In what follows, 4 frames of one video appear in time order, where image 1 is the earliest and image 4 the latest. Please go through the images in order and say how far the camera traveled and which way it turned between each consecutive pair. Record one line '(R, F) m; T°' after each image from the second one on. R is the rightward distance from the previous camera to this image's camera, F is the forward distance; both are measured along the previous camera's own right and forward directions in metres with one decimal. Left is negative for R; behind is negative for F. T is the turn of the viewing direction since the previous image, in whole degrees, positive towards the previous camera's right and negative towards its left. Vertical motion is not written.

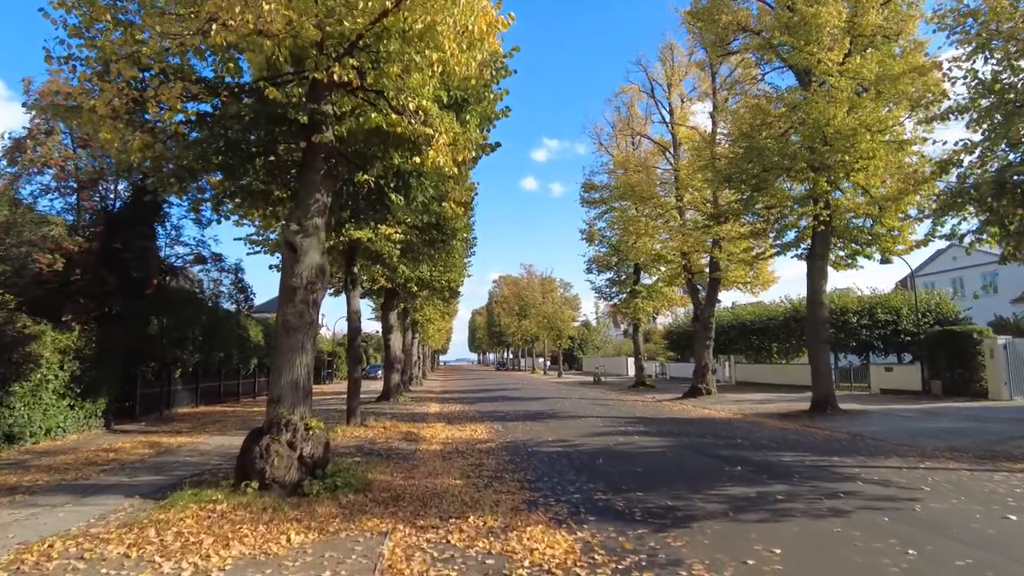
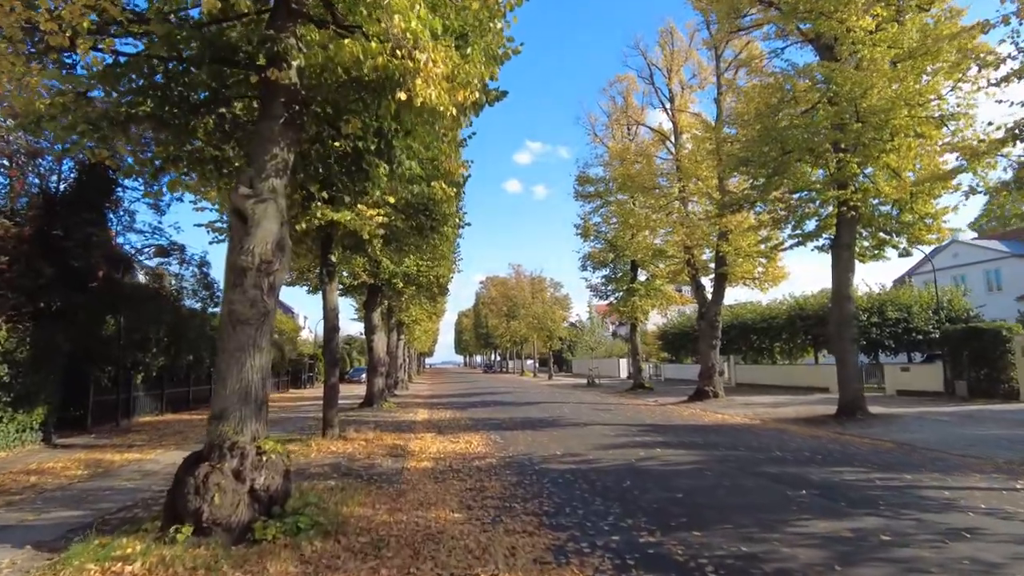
(-0.3, +2.0) m; +1°
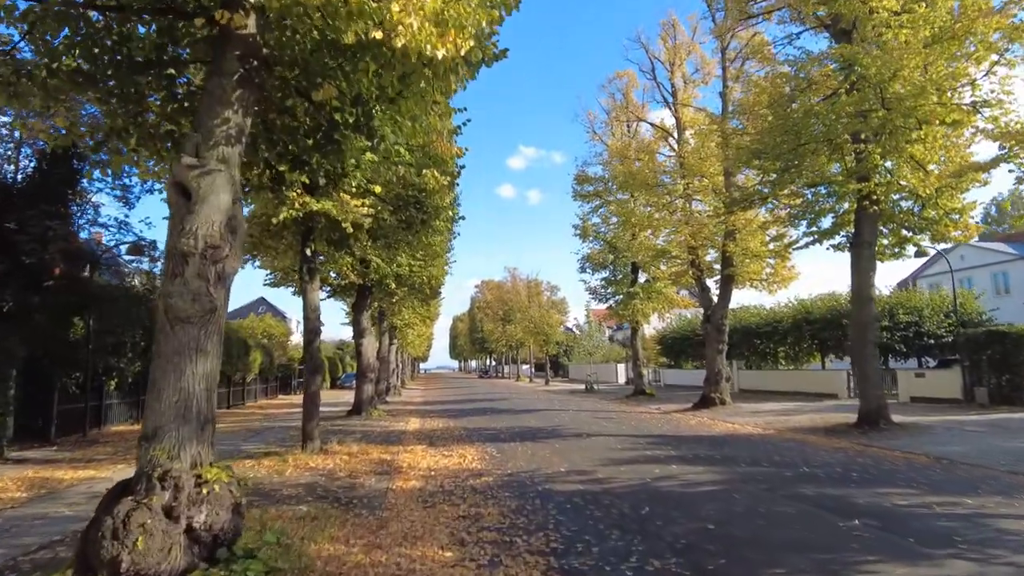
(-0.1, +1.2) m; 0°
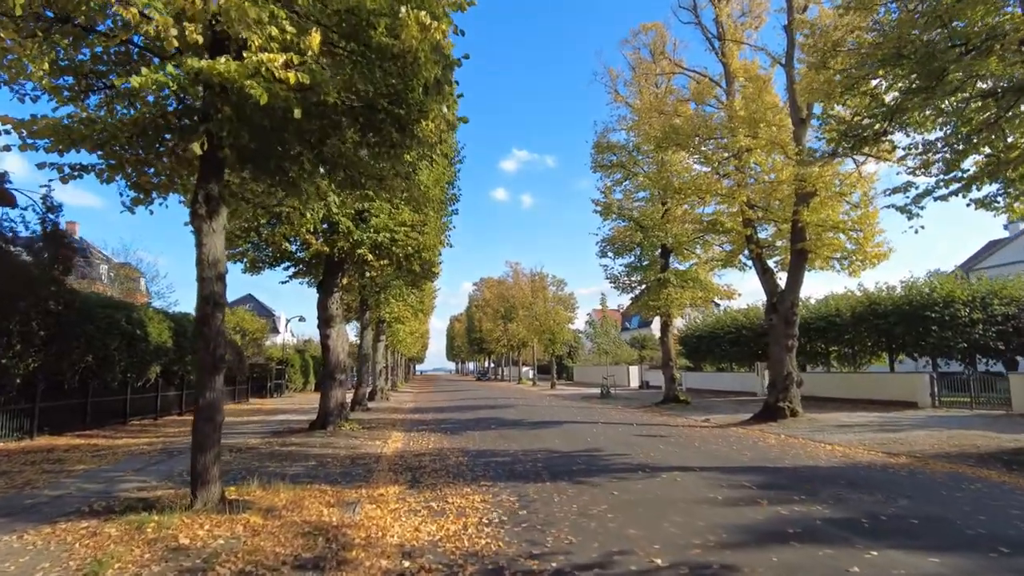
(-0.5, +5.4) m; 0°
